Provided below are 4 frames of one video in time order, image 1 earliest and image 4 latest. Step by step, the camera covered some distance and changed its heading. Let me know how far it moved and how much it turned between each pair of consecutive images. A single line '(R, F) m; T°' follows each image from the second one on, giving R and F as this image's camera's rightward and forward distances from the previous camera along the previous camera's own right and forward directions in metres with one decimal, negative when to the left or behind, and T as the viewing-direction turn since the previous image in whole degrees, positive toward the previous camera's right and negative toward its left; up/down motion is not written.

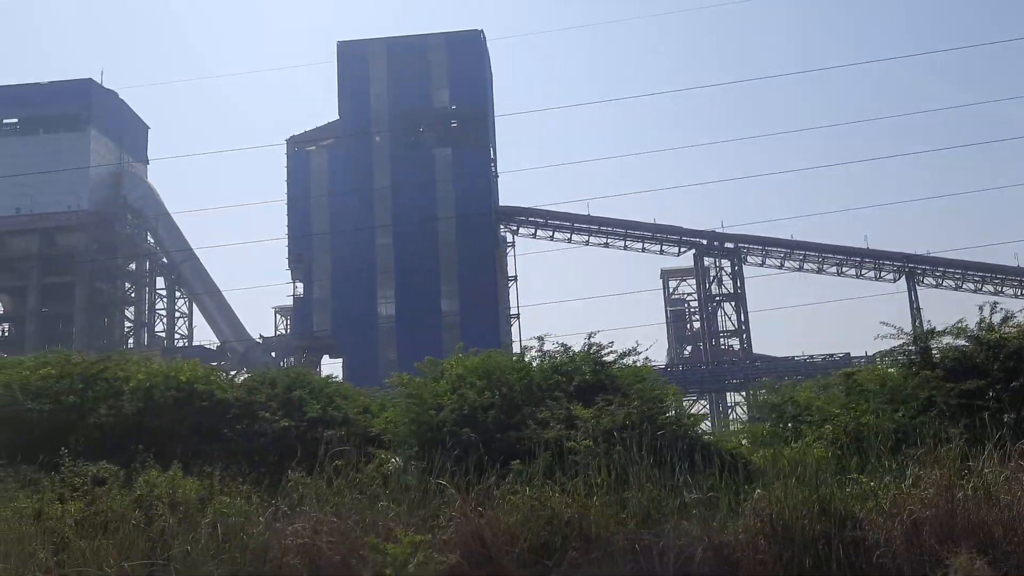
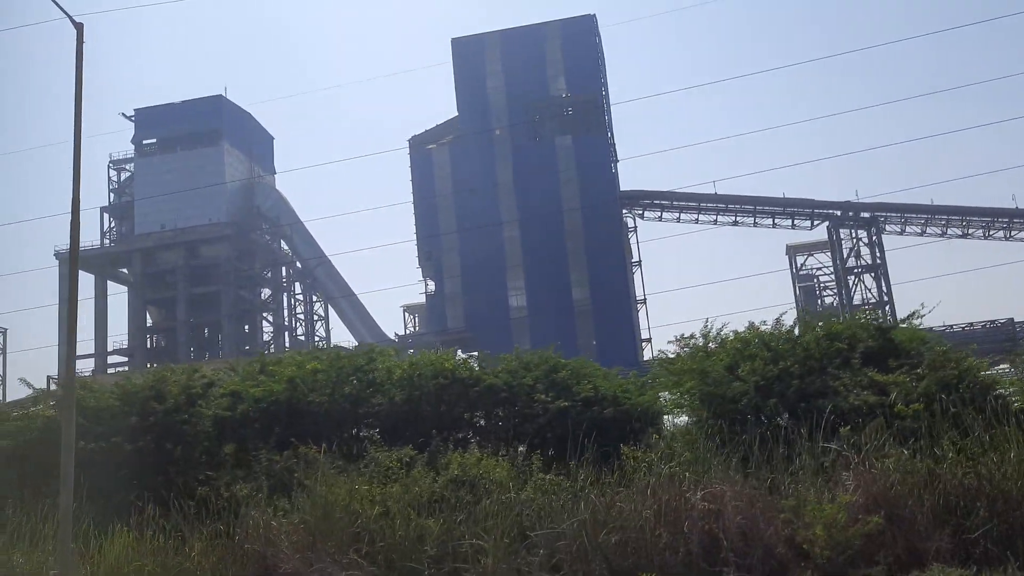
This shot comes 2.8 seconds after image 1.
(-2.6, -0.2) m; -7°
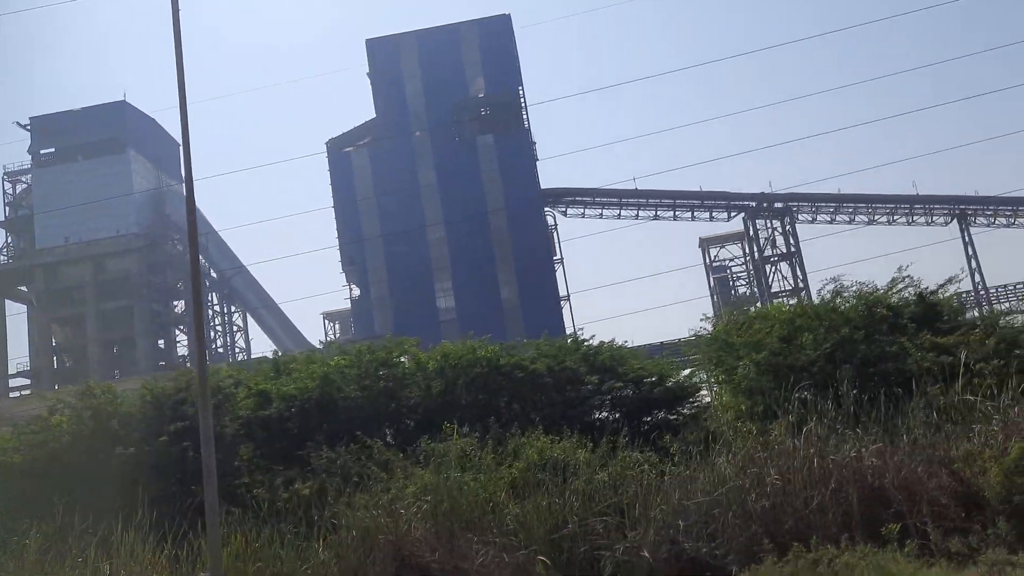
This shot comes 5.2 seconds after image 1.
(-2.2, +0.4) m; +7°
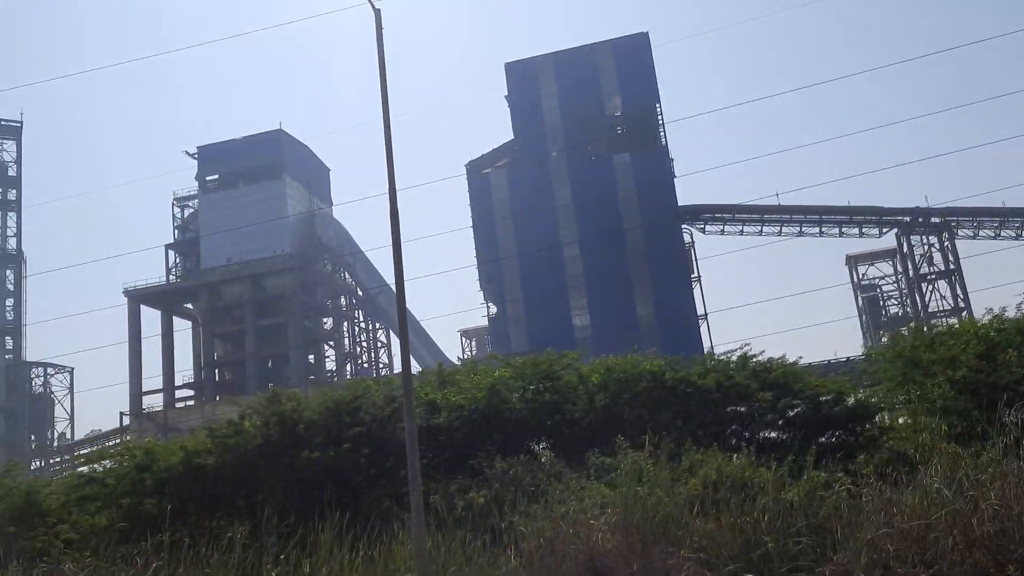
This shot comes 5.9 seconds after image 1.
(-0.6, 0.0) m; -9°
